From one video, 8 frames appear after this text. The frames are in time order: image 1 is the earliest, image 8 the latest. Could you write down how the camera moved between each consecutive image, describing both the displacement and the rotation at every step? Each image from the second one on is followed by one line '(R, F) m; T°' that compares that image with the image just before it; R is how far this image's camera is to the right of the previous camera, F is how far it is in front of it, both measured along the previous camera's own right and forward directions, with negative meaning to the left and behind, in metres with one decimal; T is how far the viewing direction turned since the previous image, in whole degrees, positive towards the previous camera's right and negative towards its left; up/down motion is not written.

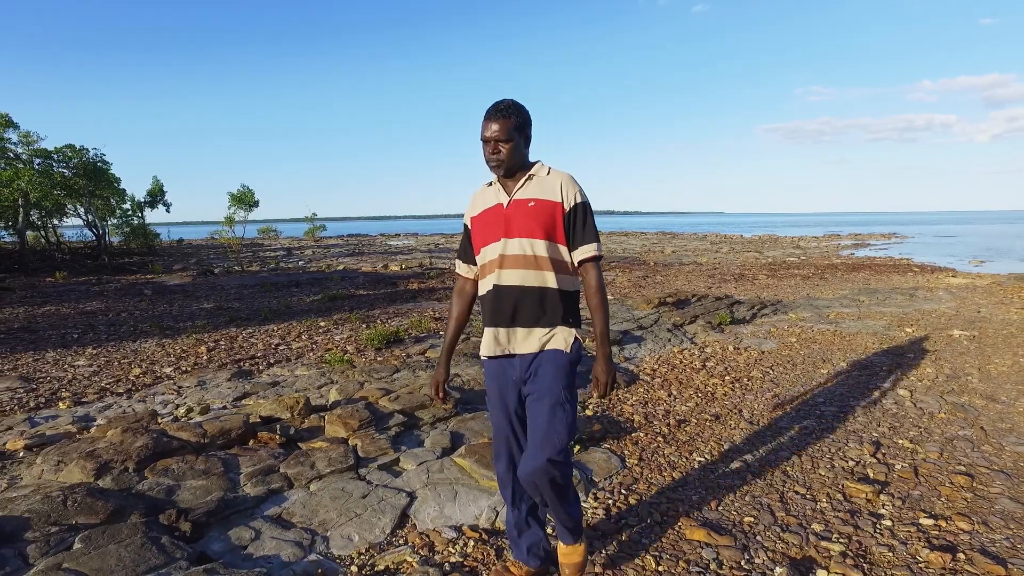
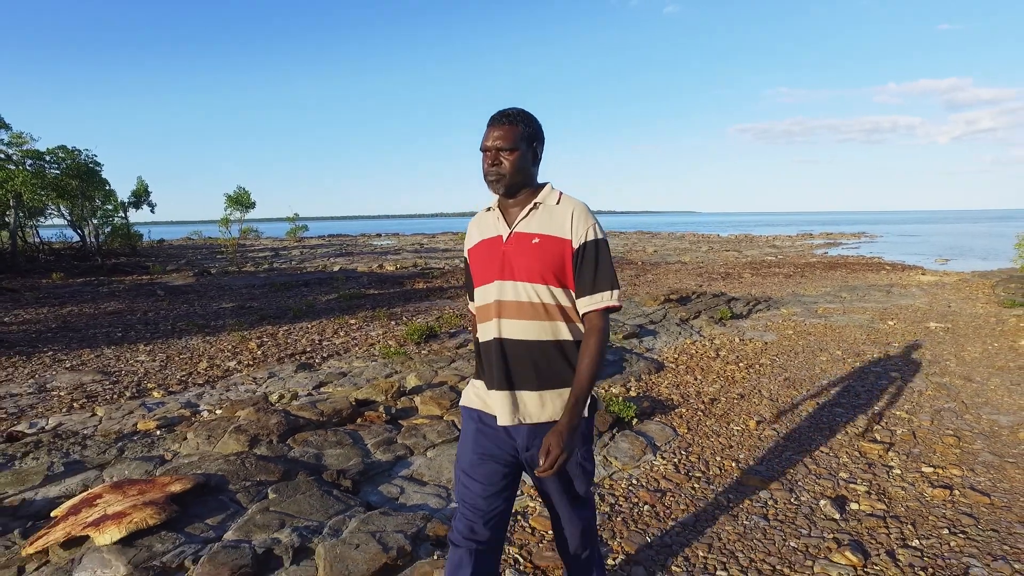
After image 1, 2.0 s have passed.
(-0.8, -0.8) m; +2°
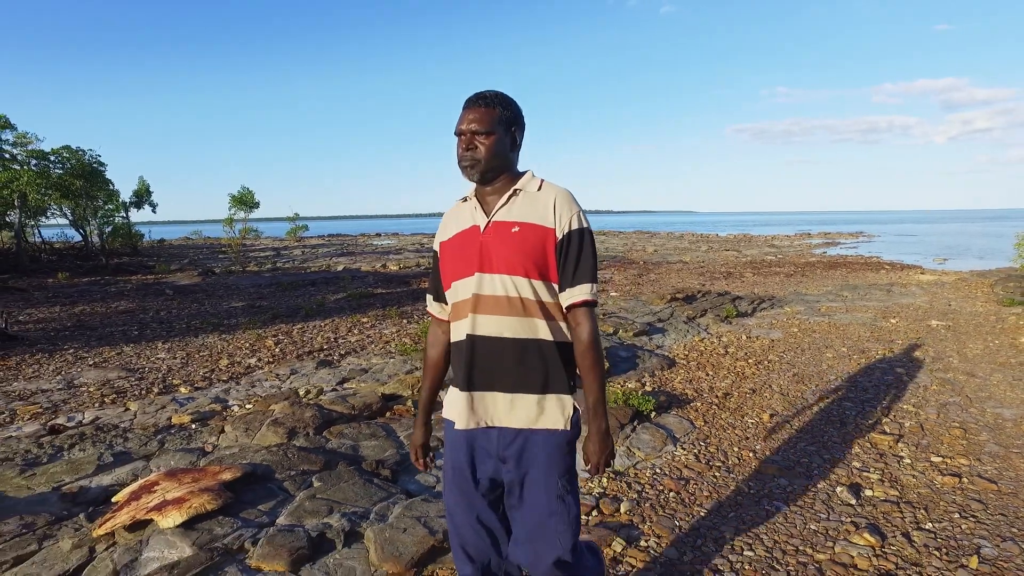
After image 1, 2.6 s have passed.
(-0.2, -0.2) m; 0°
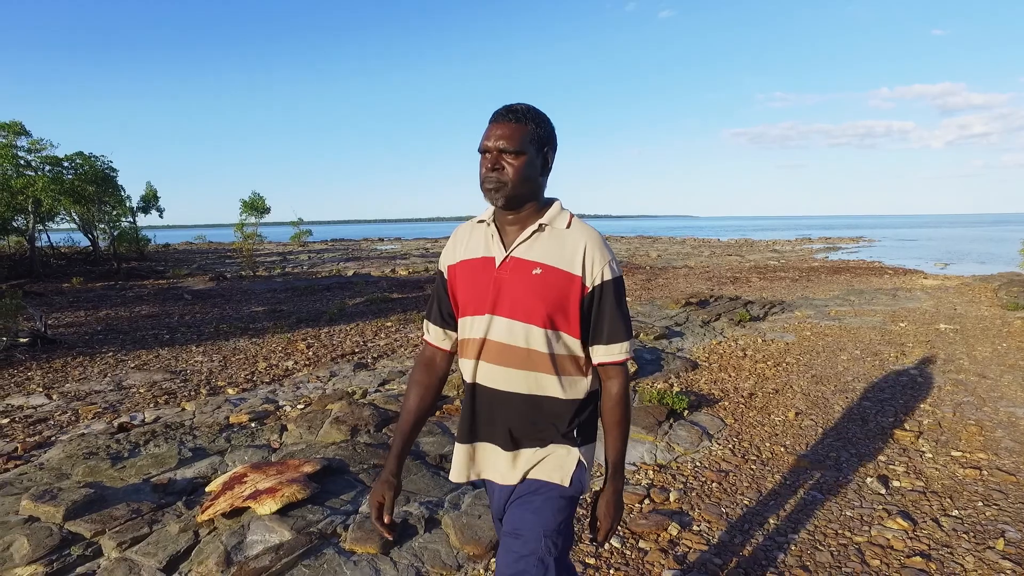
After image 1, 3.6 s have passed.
(-0.4, -0.3) m; 0°
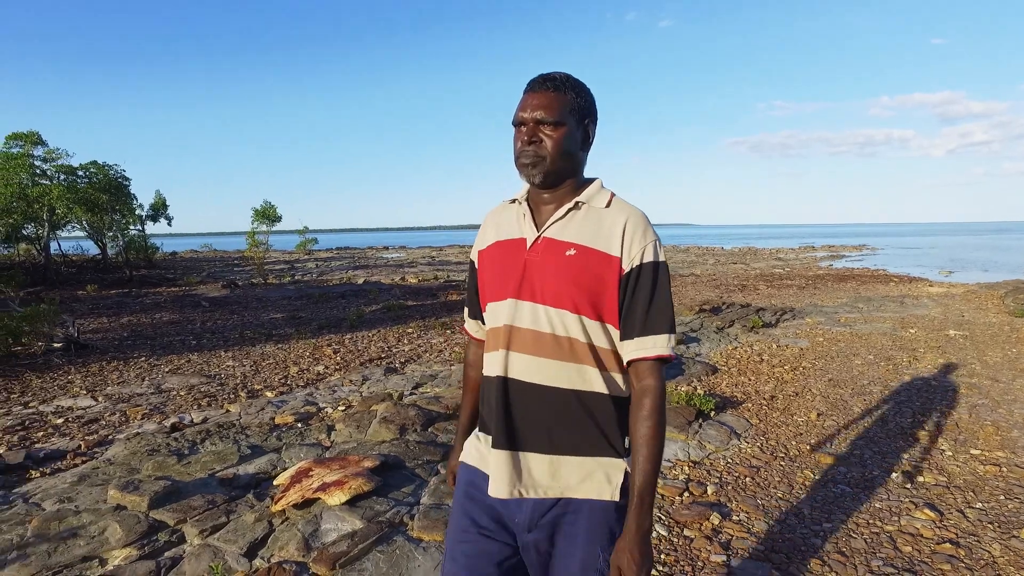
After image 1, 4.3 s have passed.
(-0.3, -0.3) m; 0°
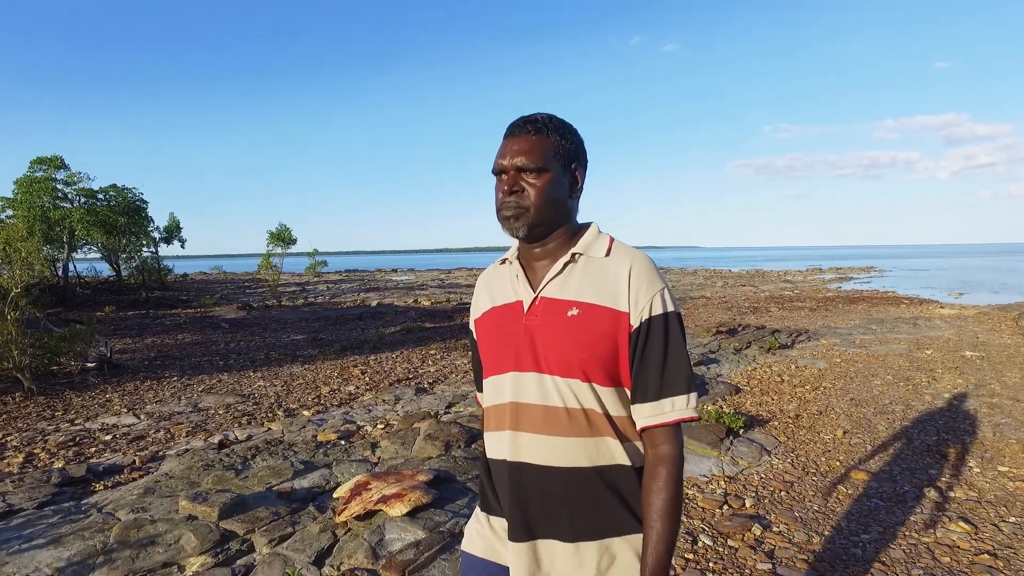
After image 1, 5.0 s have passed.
(-0.3, -0.2) m; 0°
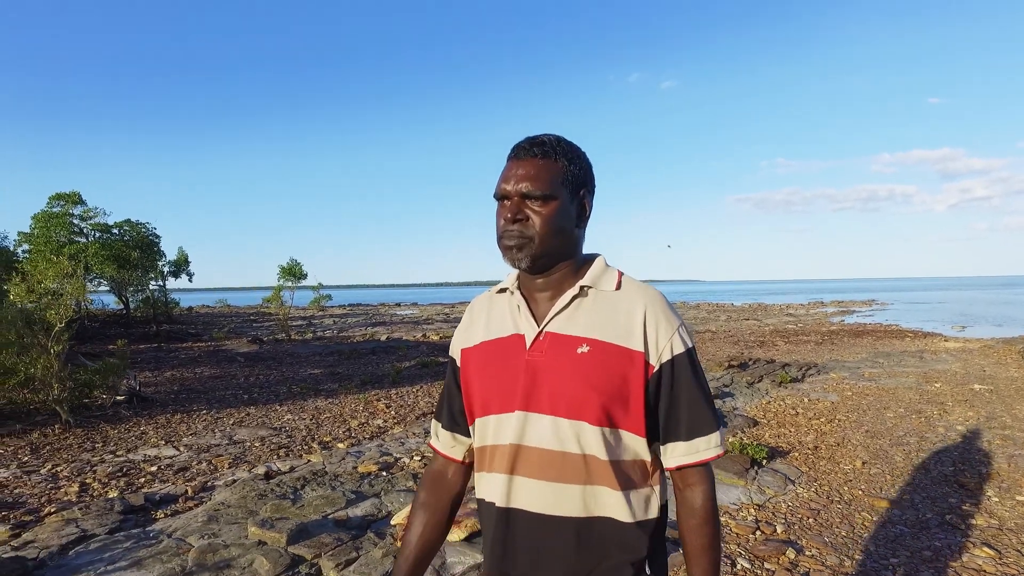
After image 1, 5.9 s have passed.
(-0.3, -0.4) m; 0°
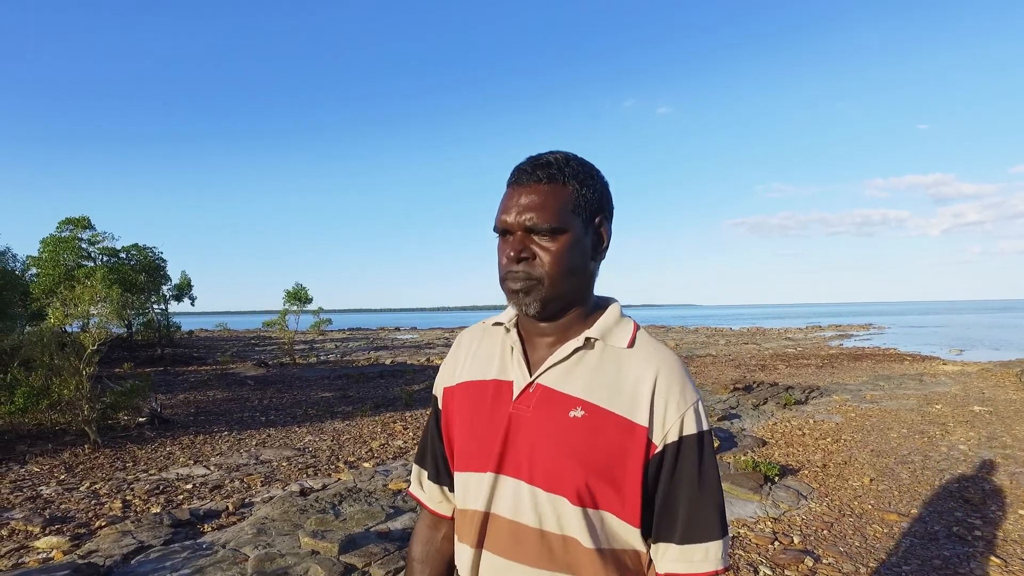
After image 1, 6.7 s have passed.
(-0.3, -0.4) m; 0°
